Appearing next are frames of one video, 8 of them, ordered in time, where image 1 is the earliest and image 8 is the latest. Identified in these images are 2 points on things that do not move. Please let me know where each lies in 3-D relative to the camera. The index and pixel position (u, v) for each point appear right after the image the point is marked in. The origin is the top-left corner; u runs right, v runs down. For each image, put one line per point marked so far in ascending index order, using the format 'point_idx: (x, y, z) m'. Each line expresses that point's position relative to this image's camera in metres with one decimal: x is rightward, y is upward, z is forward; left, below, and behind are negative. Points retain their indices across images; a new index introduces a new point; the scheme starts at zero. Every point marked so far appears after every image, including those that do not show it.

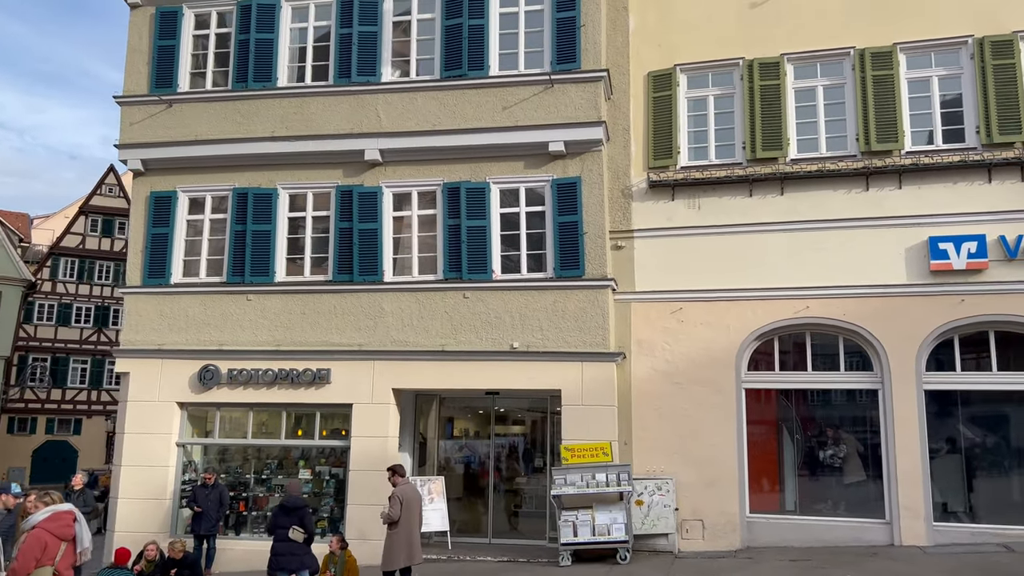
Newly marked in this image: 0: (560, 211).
0: (+0.7, +1.2, +12.6) m
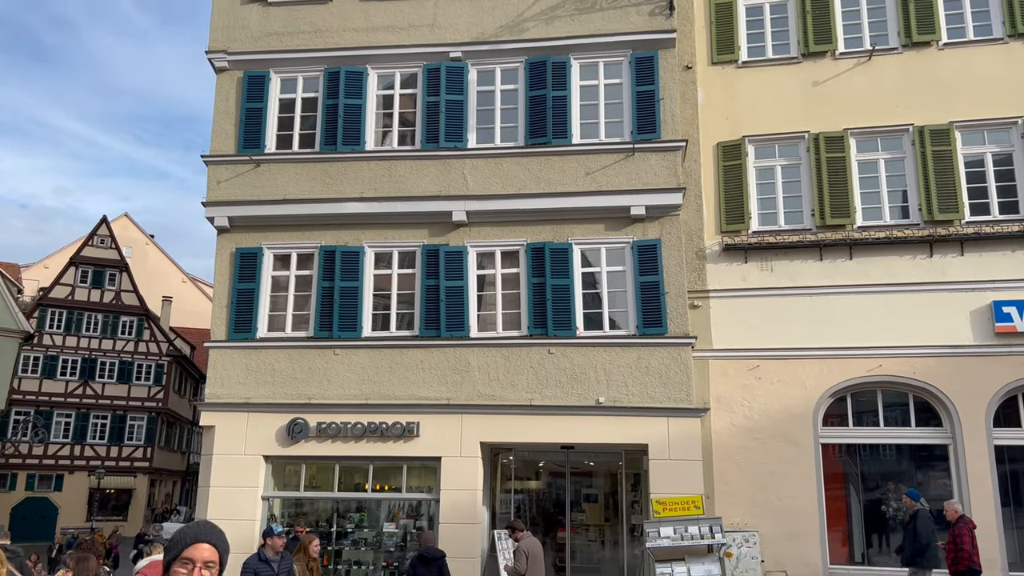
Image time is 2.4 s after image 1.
0: (+2.1, +0.3, +13.3) m
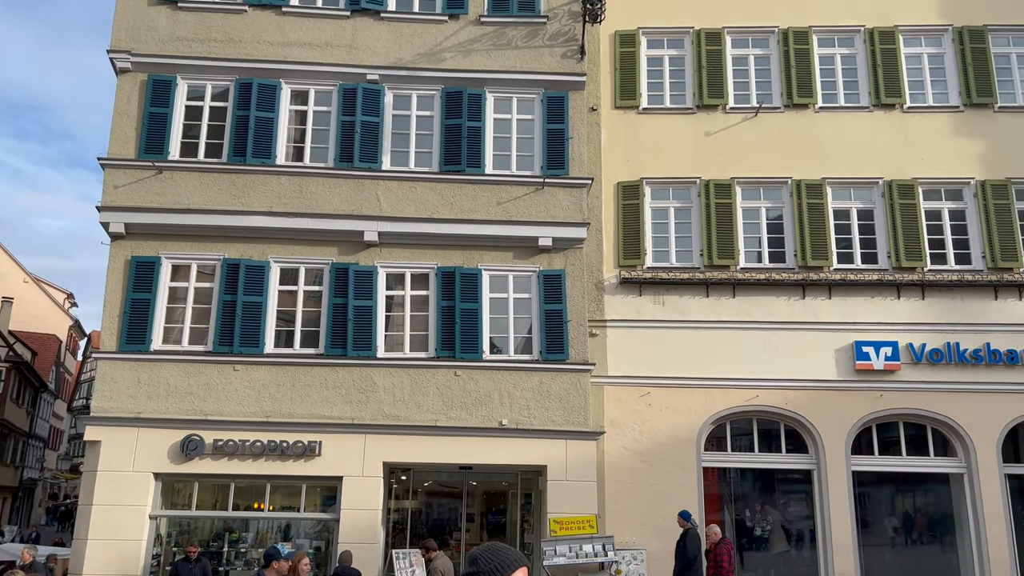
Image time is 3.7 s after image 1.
0: (+0.6, -0.2, +13.9) m
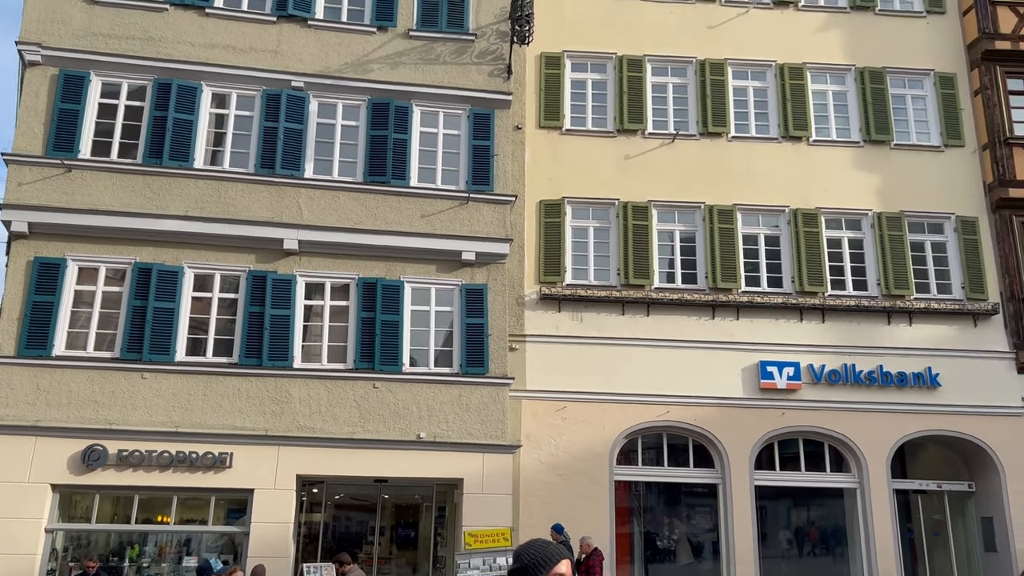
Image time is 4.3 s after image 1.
0: (-0.8, -0.4, +14.0) m
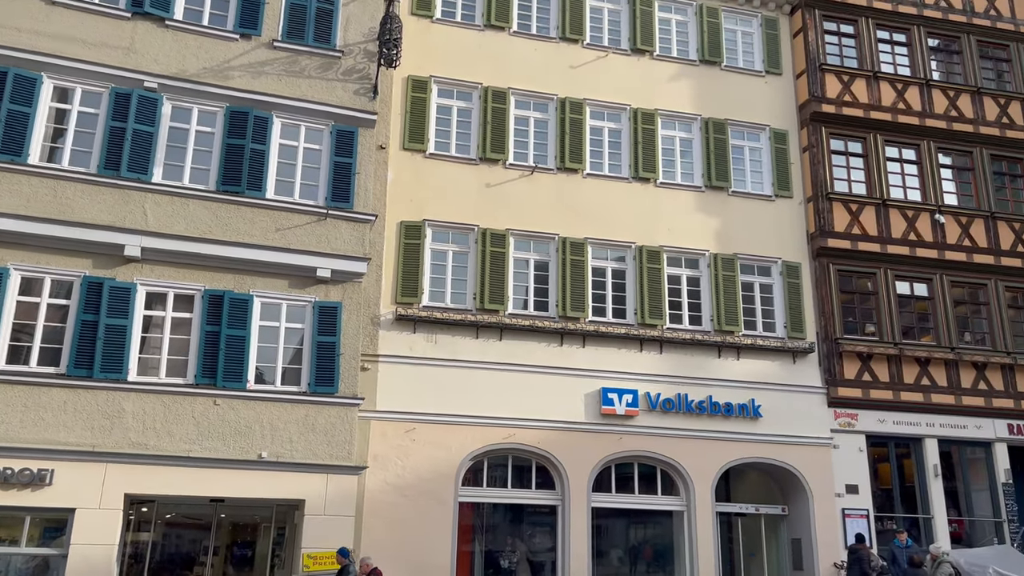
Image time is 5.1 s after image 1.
0: (-3.3, -0.7, +13.8) m
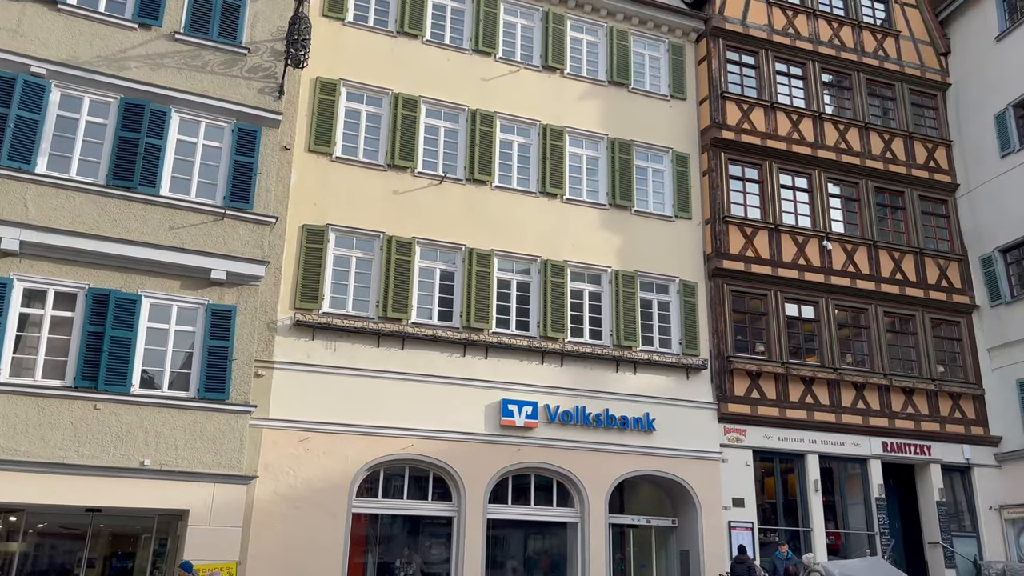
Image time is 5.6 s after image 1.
0: (-4.9, -0.8, +13.4) m
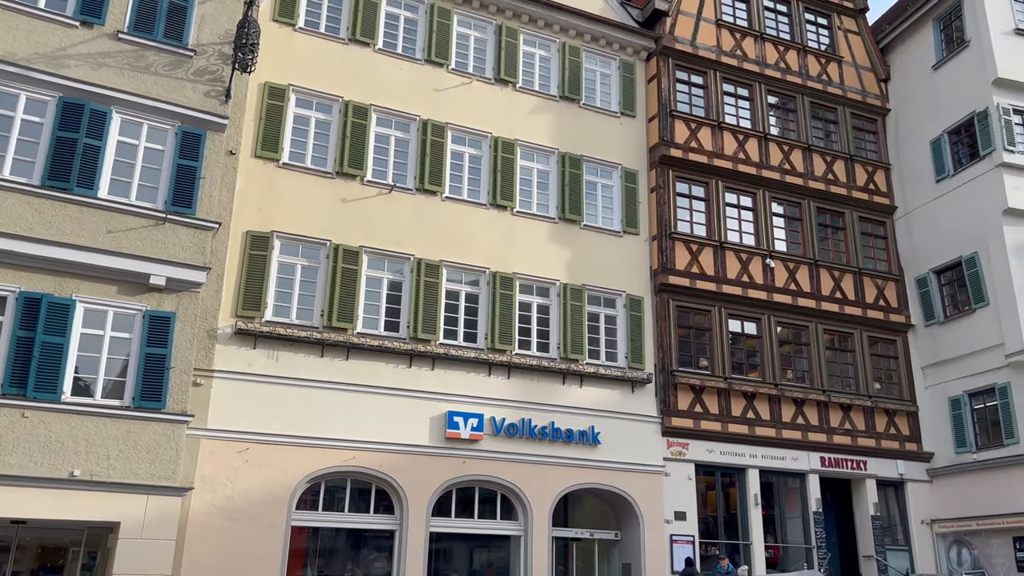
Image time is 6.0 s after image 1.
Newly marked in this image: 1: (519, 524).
0: (-5.8, -0.9, +13.0) m
1: (+0.1, -4.6, +15.9) m
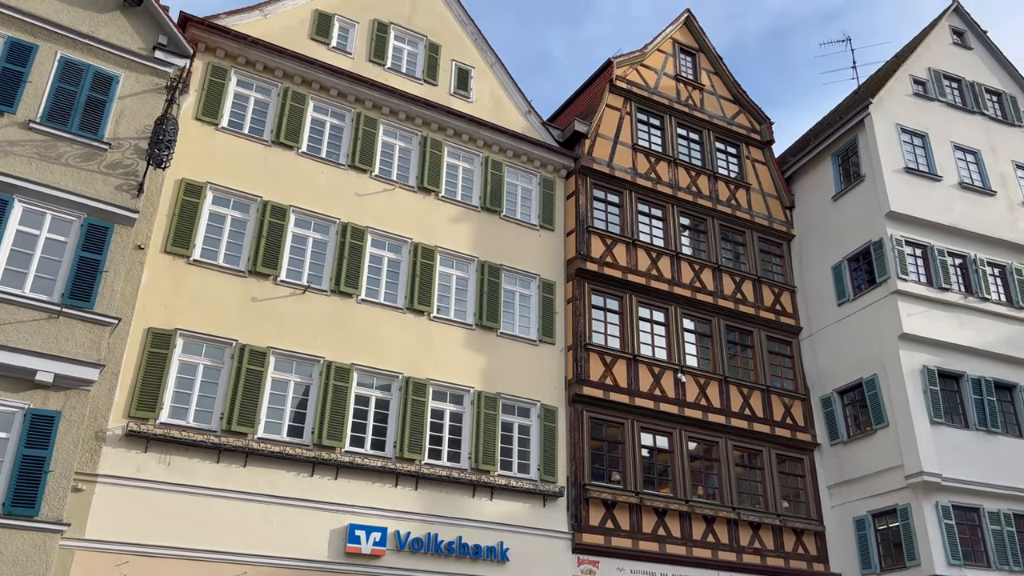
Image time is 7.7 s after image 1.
0: (-7.3, -2.3, +12.2) m
1: (-1.7, -6.7, +15.1) m
